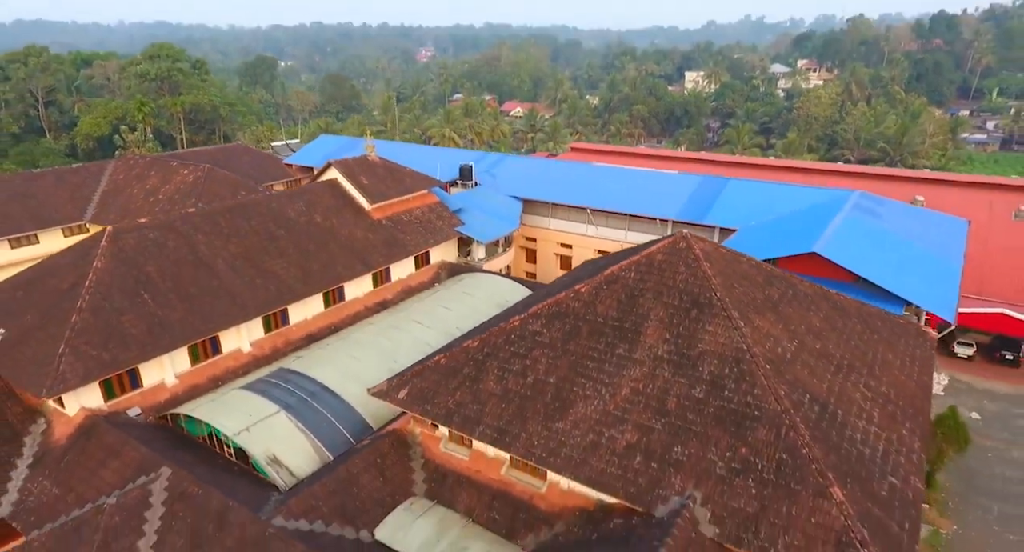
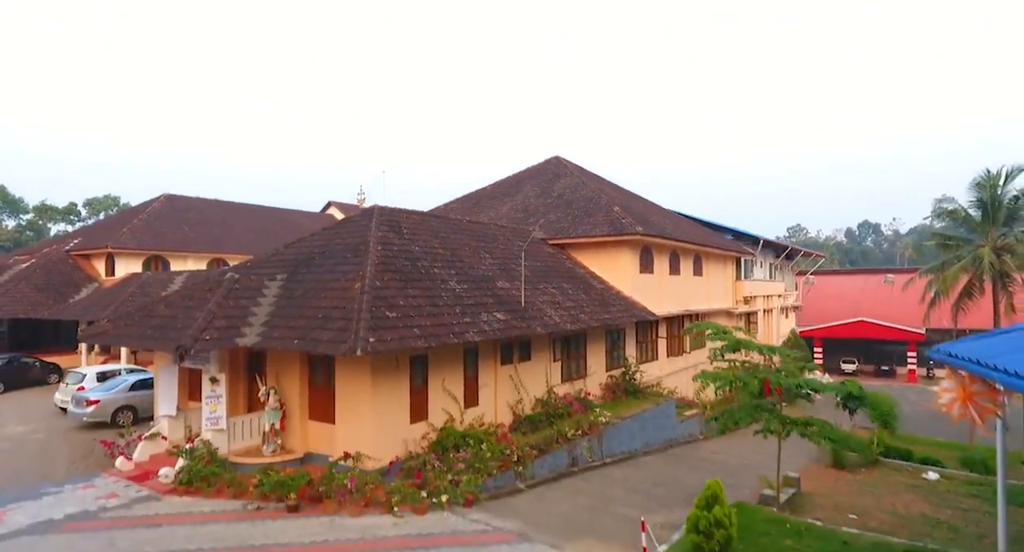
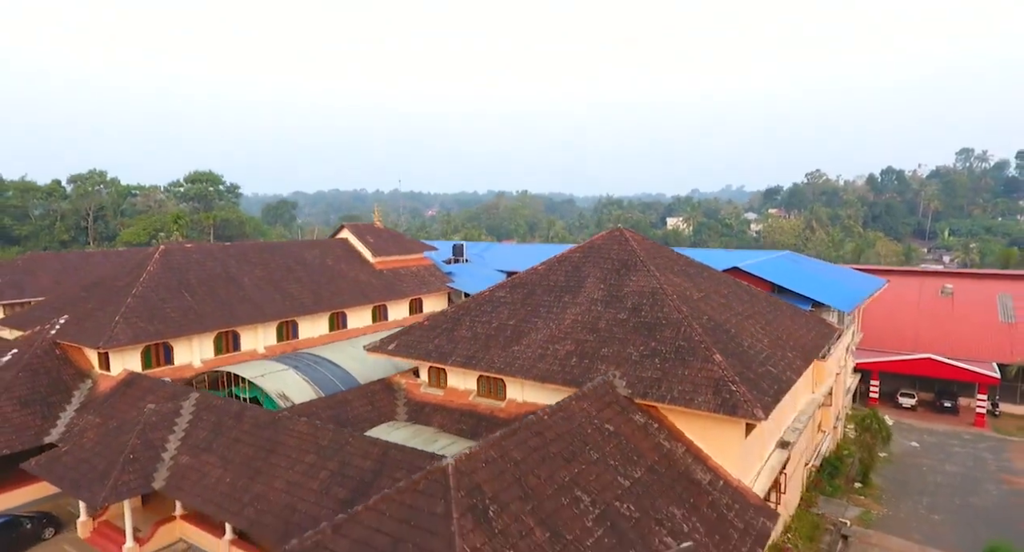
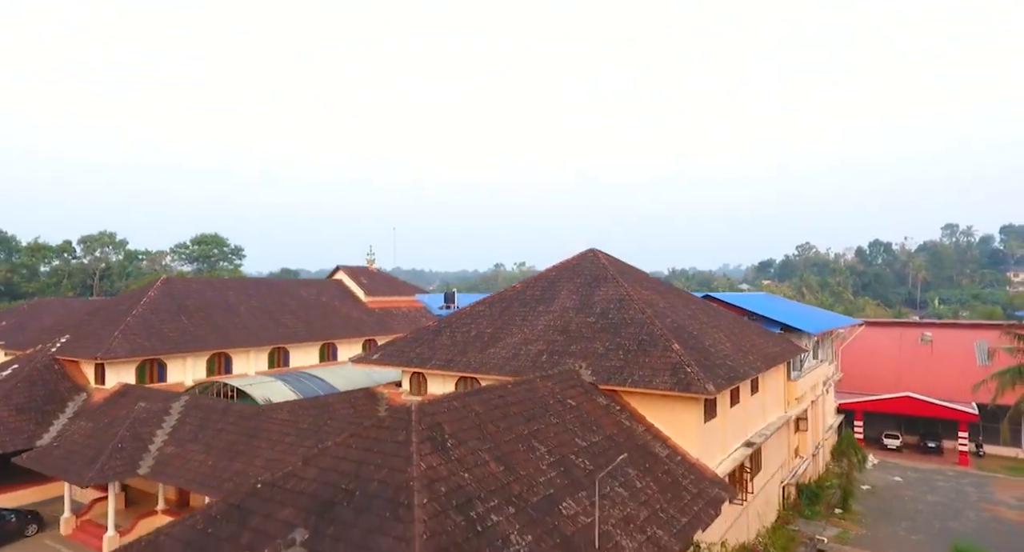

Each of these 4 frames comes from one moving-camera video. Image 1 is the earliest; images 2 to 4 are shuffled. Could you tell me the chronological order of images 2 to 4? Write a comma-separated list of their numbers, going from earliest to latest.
3, 4, 2
